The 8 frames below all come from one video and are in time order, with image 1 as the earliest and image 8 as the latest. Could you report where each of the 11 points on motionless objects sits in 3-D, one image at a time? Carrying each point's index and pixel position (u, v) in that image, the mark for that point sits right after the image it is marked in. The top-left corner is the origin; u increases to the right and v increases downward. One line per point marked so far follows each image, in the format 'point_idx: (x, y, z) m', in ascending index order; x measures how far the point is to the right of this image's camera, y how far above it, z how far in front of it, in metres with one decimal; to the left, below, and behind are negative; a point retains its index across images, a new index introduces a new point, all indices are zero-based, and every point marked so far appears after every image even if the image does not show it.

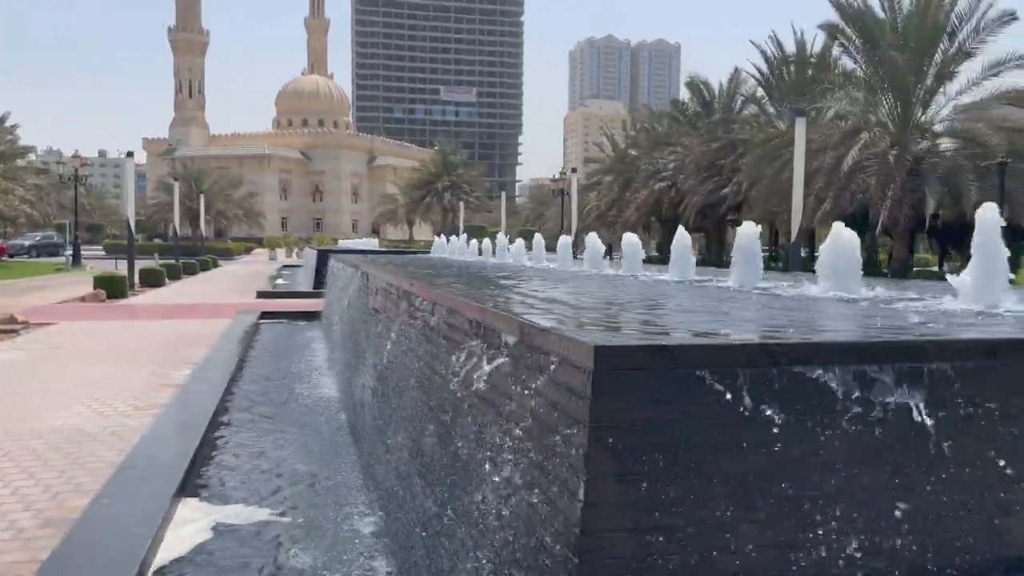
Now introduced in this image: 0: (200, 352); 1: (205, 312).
0: (-3.3, -0.7, +9.4) m
1: (-5.0, -0.5, +14.4) m
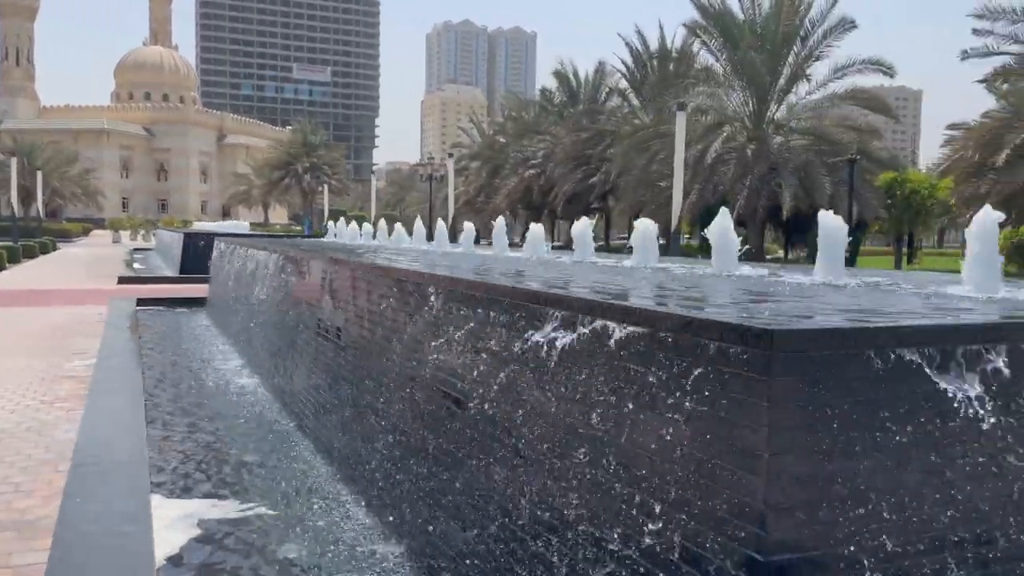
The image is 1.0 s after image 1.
0: (-4.3, -0.6, +8.8) m
1: (-6.8, -0.2, +13.5) m
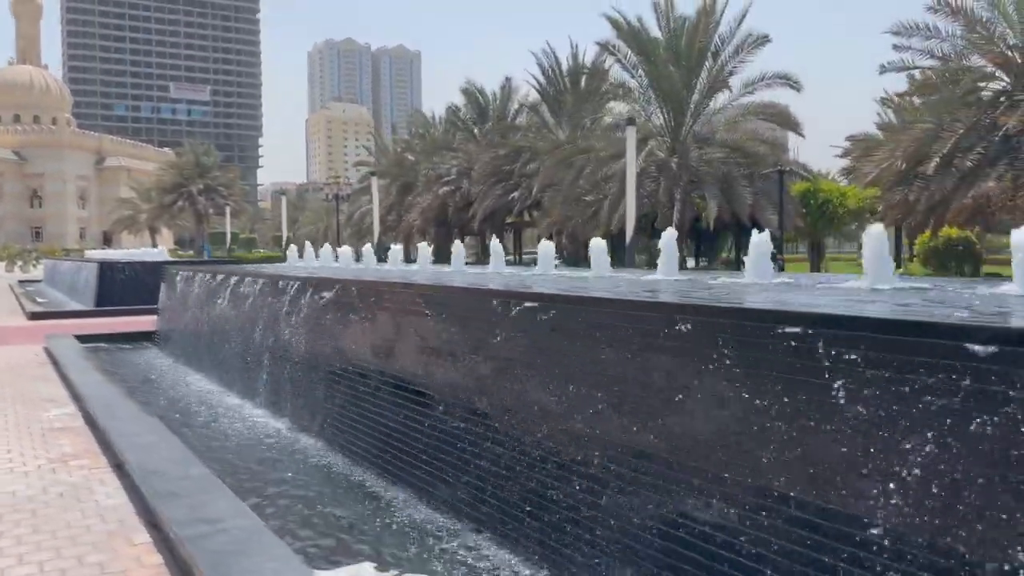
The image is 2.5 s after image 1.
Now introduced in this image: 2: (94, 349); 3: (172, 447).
0: (-4.3, -0.9, +7.9) m
1: (-7.4, -0.8, +12.2) m
2: (-5.5, -0.9, +11.6) m
3: (-2.0, -0.9, +4.8) m
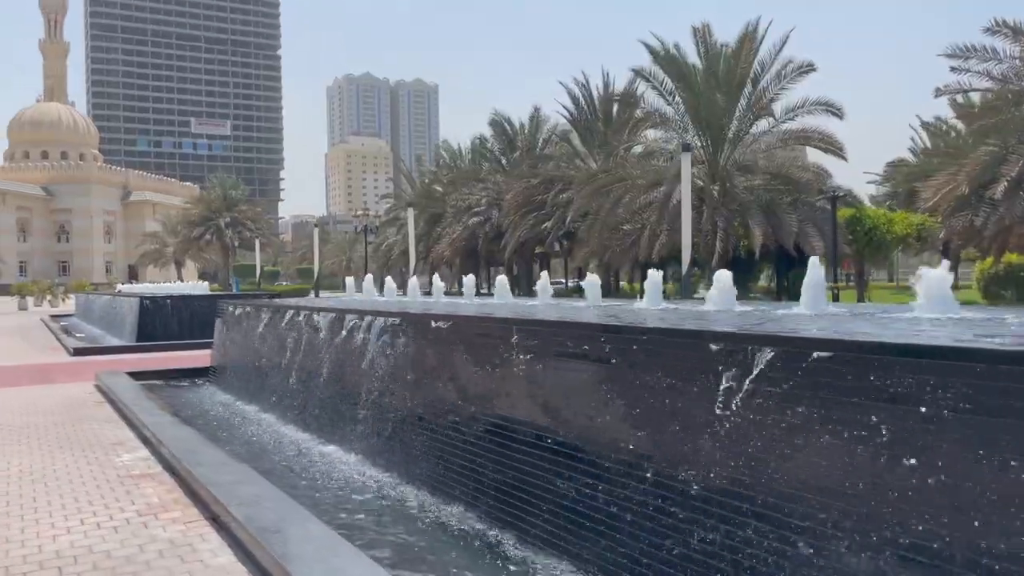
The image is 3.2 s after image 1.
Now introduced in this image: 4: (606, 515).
0: (-3.5, -1.3, +7.6) m
1: (-6.5, -1.3, +11.9) m
2: (-4.7, -1.4, +11.2) m
3: (-1.2, -1.1, +4.4) m
4: (+0.6, -1.4, +5.2) m
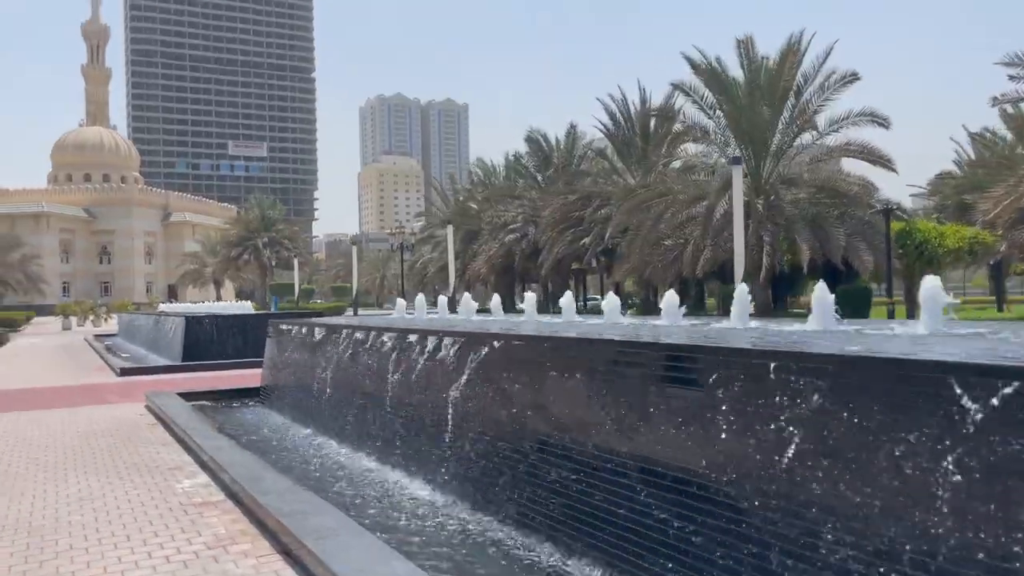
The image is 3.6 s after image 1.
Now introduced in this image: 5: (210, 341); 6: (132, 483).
0: (-2.9, -1.4, +7.5) m
1: (-5.8, -1.6, +11.9) m
2: (-4.0, -1.7, +11.2) m
3: (-0.8, -1.2, +4.2) m
4: (+1.1, -1.5, +4.9) m
5: (-6.9, -1.2, +19.2) m
6: (-2.8, -1.5, +6.3) m
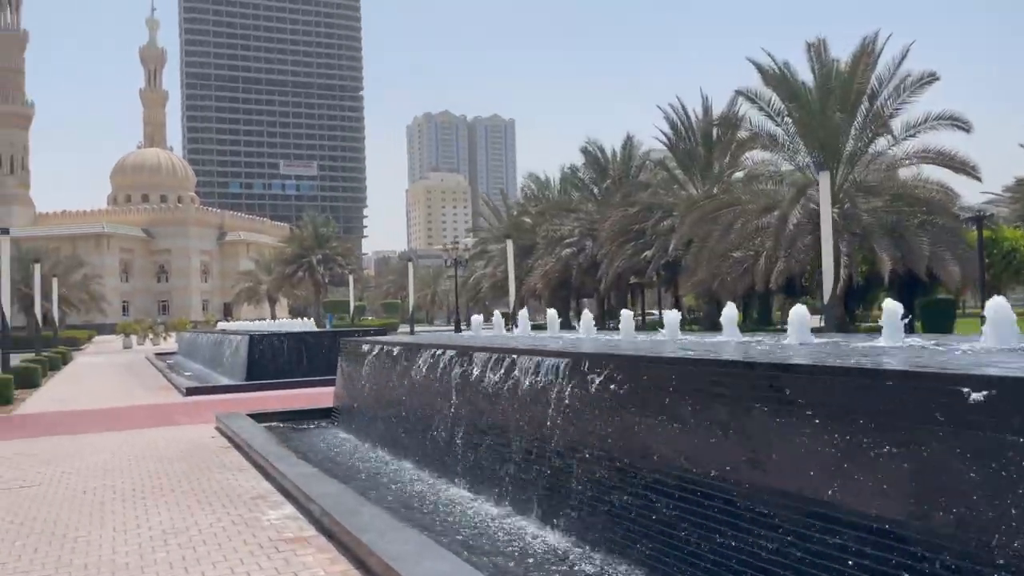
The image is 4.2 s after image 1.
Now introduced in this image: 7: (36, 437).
0: (-2.1, -1.6, +7.0) m
1: (-4.7, -1.9, +11.6) m
2: (-2.9, -1.9, +10.7) m
3: (-0.2, -1.3, +3.7) m
4: (+1.7, -1.6, +4.2) m
5: (-5.4, -1.6, +18.9) m
6: (-2.1, -1.6, +5.8) m
7: (-6.2, -1.9, +11.0) m
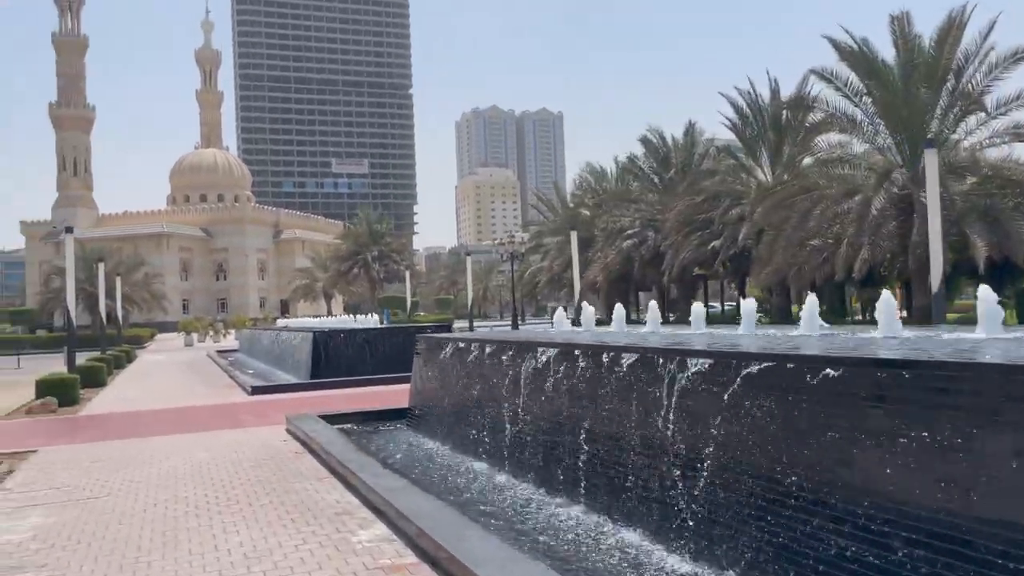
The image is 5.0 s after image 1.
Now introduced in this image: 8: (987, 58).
0: (-1.3, -1.5, +6.4) m
1: (-3.6, -1.8, +11.2) m
2: (-1.9, -1.8, +10.2) m
3: (+0.4, -1.2, +3.0) m
4: (+2.4, -1.5, +3.4) m
5: (-3.9, -1.5, +18.5) m
6: (-1.3, -1.5, +5.2) m
7: (-5.1, -1.9, +10.6) m
8: (+11.3, +5.5, +19.9) m
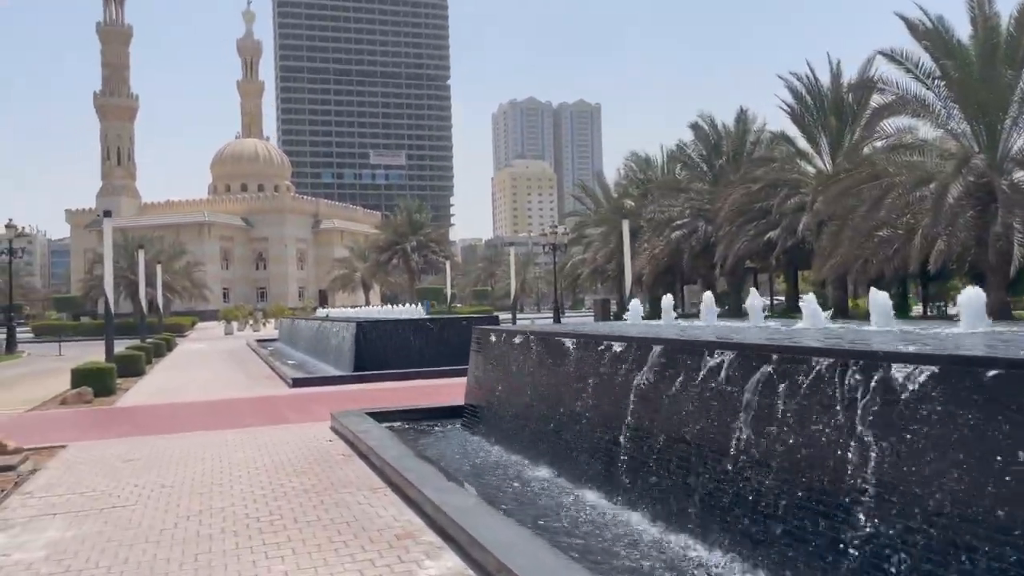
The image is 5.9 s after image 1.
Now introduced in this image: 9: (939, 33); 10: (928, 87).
0: (-0.8, -1.4, +5.6) m
1: (-2.9, -1.6, +10.5) m
2: (-1.2, -1.7, +9.4) m
3: (+0.8, -1.2, +2.1) m
4: (+2.8, -1.4, +2.4) m
5: (-2.8, -1.2, +17.8) m
6: (-0.8, -1.4, +4.4) m
7: (-4.4, -1.7, +10.0) m
8: (+12.5, +5.6, +18.4) m
9: (+9.9, +5.9, +19.2) m
10: (+10.0, +4.8, +19.8) m
